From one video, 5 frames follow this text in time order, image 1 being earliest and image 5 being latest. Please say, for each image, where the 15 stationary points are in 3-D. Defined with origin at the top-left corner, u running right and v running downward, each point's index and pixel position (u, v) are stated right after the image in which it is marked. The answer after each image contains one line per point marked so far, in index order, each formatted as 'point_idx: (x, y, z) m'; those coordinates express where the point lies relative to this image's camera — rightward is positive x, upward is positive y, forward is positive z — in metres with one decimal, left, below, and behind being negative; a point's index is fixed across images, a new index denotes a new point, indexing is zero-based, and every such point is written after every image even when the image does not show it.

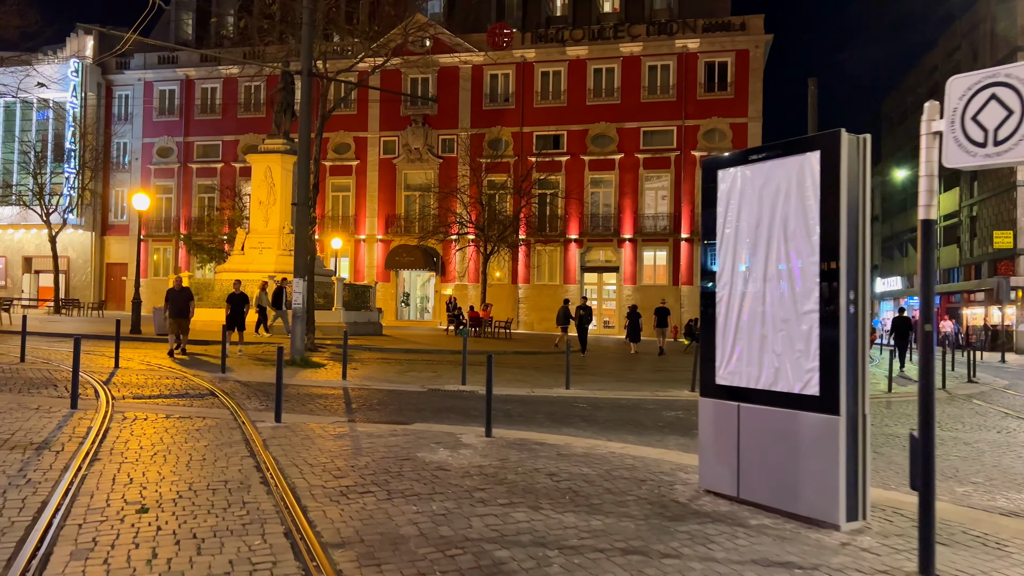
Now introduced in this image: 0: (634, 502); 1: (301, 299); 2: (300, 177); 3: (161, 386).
0: (+0.8, -1.4, +5.2) m
1: (-3.9, -0.2, +14.4) m
2: (-4.0, +2.1, +14.7) m
3: (-4.8, -1.4, +10.6) m
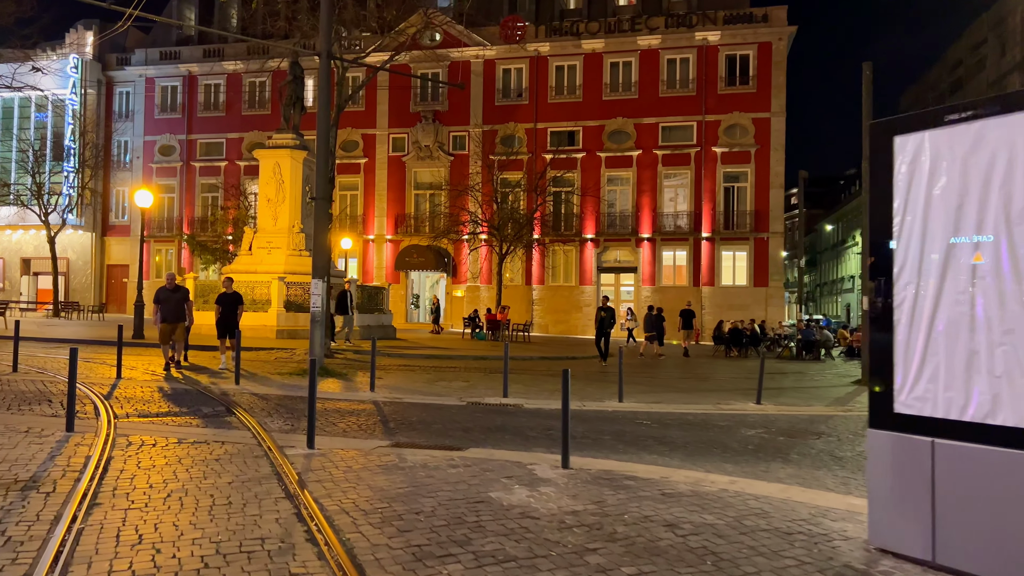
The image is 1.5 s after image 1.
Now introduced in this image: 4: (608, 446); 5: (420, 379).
0: (+1.5, -1.4, +4.0) m
1: (-3.3, -0.3, +13.1) m
2: (-3.3, +2.1, +13.5) m
3: (-4.2, -1.4, +9.4) m
4: (+0.9, -1.5, +7.4) m
5: (-1.5, -1.5, +13.0) m
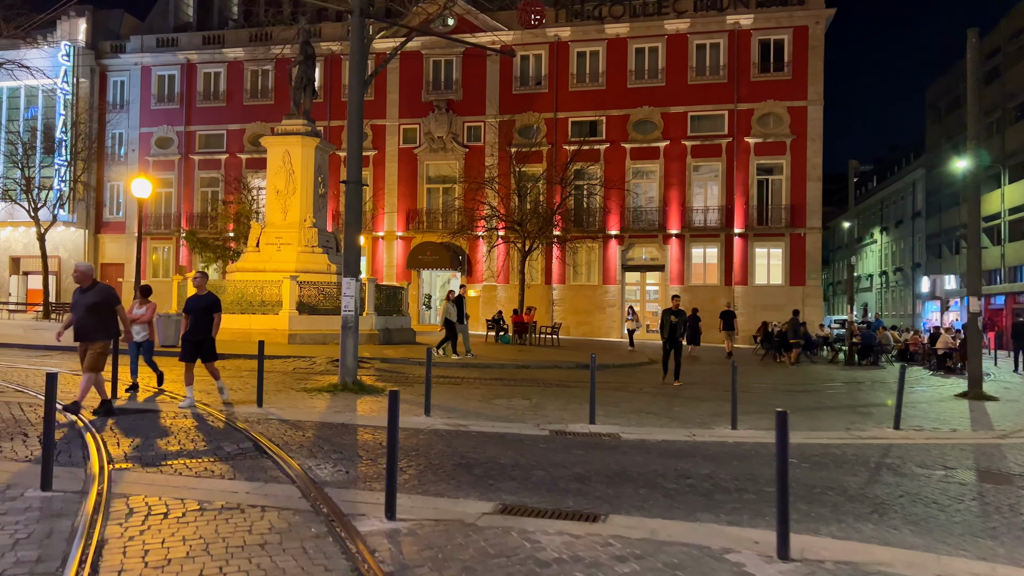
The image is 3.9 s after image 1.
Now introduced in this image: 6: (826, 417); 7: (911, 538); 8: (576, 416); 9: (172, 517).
0: (+2.5, -1.5, +2.0) m
1: (-2.3, -0.3, +11.1) m
2: (-2.4, +2.1, +11.4) m
3: (-3.2, -1.4, +7.4) m
4: (+1.9, -1.5, +5.4) m
5: (-0.6, -1.5, +11.0) m
6: (+4.3, -1.8, +10.7) m
7: (+2.4, -1.5, +4.7) m
8: (+0.8, -1.5, +9.3) m
9: (-2.1, -1.4, +4.7) m
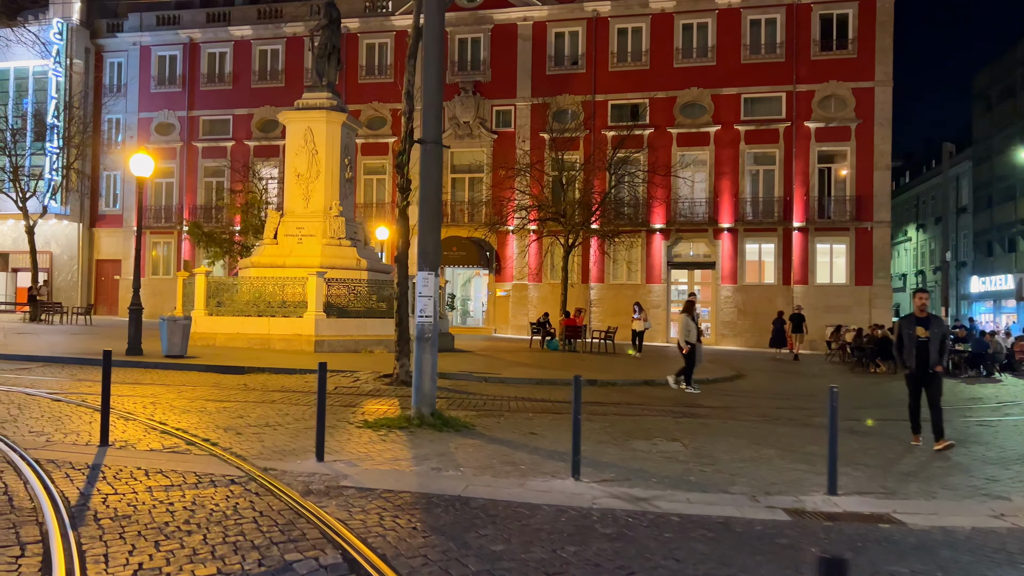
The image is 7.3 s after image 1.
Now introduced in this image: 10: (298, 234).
0: (+4.0, -1.5, -1.0) m
1: (-0.8, -0.2, +8.1) m
2: (-0.9, +2.1, +8.4) m
3: (-1.7, -1.4, +4.4) m
4: (+3.4, -1.5, +2.4) m
5: (+0.9, -1.5, +8.0) m
6: (+5.8, -1.8, +7.7) m
7: (+3.9, -1.5, +1.8) m
8: (+2.2, -1.5, +6.4) m
9: (-0.6, -1.4, +1.8) m
10: (-5.0, +1.3, +18.2) m
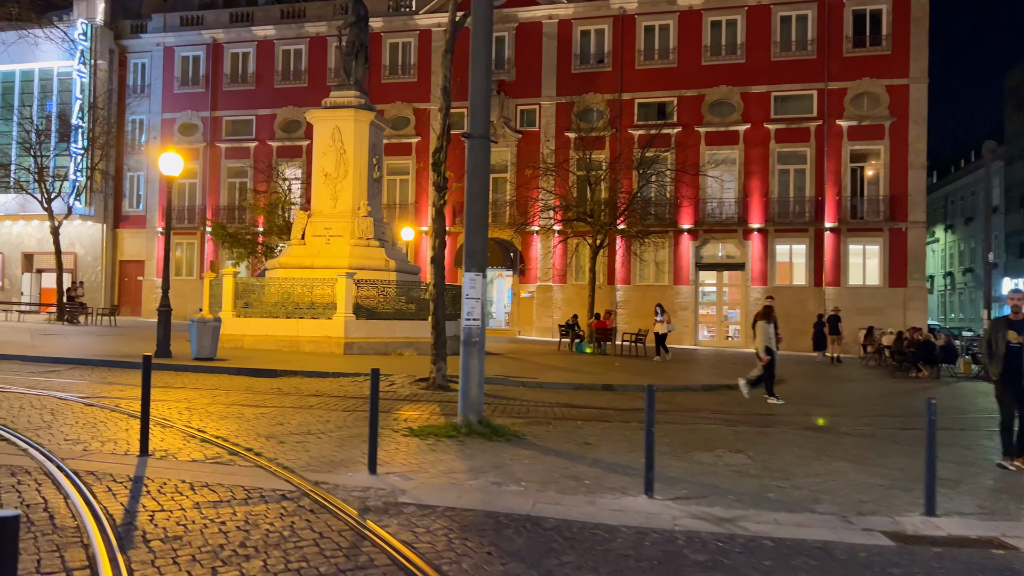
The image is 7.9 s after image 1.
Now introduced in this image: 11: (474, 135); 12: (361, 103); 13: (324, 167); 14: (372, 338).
0: (+4.3, -1.5, -1.5) m
1: (-0.3, -0.3, +7.7) m
2: (-0.4, +2.1, +8.1) m
3: (-1.3, -1.4, +4.0) m
4: (+3.8, -1.5, +2.0) m
5: (+1.4, -1.5, +7.6) m
6: (+6.3, -1.8, +7.2) m
7: (+4.3, -1.5, +1.3) m
8: (+2.7, -1.6, +5.9) m
9: (-0.2, -1.4, +1.4) m
10: (-4.3, +1.3, +17.9) m
11: (-0.4, +1.6, +8.0) m
12: (-3.4, +4.3, +17.7) m
13: (-4.2, +2.8, +17.6) m
14: (-3.1, -1.1, +17.1) m
